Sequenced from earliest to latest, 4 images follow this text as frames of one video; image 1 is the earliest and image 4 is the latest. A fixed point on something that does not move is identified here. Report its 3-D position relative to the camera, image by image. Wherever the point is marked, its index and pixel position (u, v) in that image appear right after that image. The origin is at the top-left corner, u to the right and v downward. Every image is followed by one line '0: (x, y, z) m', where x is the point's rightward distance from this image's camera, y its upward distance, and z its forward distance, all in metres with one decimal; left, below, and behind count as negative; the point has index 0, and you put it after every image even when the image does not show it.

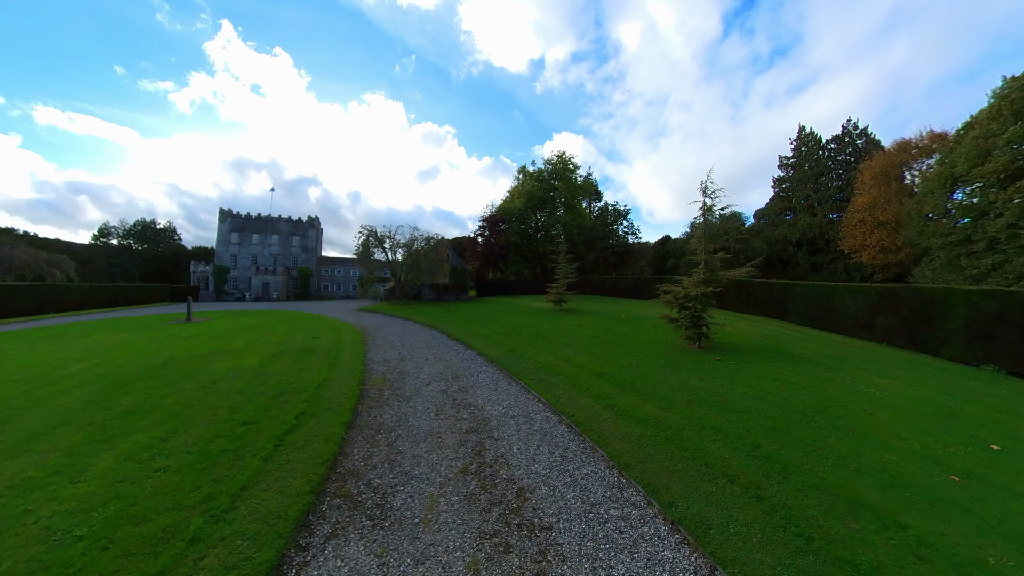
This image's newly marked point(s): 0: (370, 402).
0: (-3.2, -2.6, +7.4) m
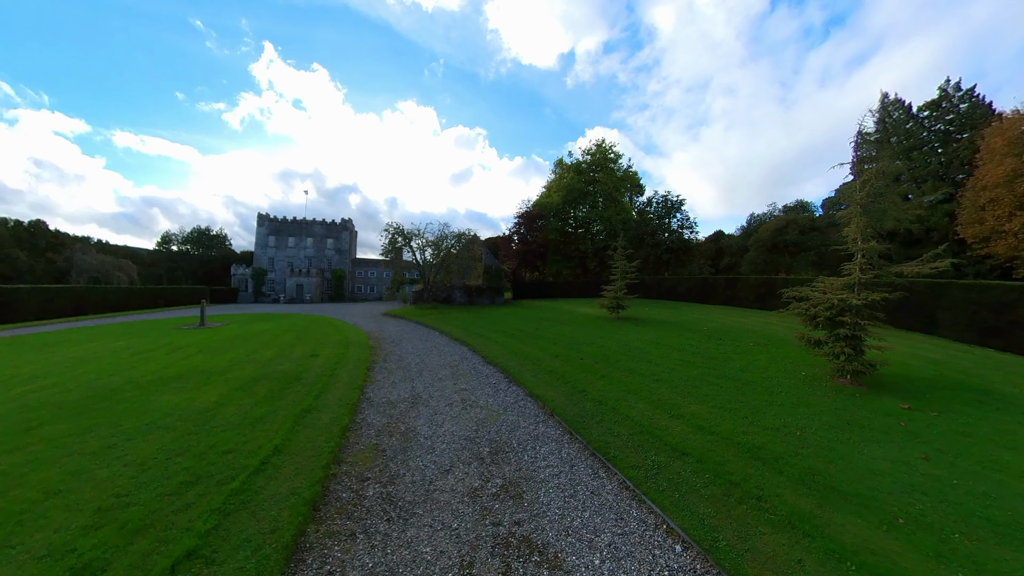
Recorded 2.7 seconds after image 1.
0: (-2.0, -2.7, +3.8) m
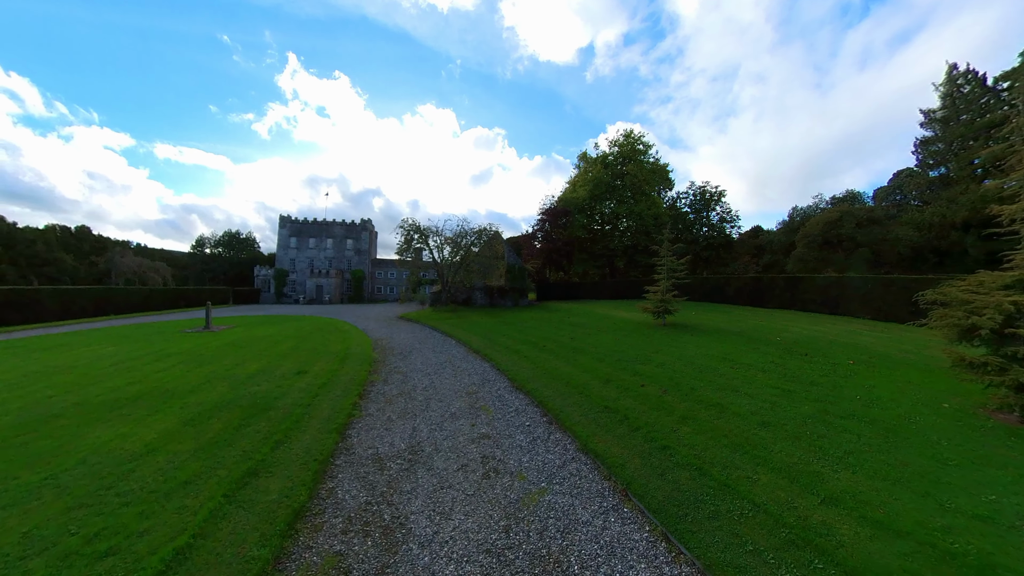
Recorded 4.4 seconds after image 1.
0: (-1.6, -2.7, +1.6) m
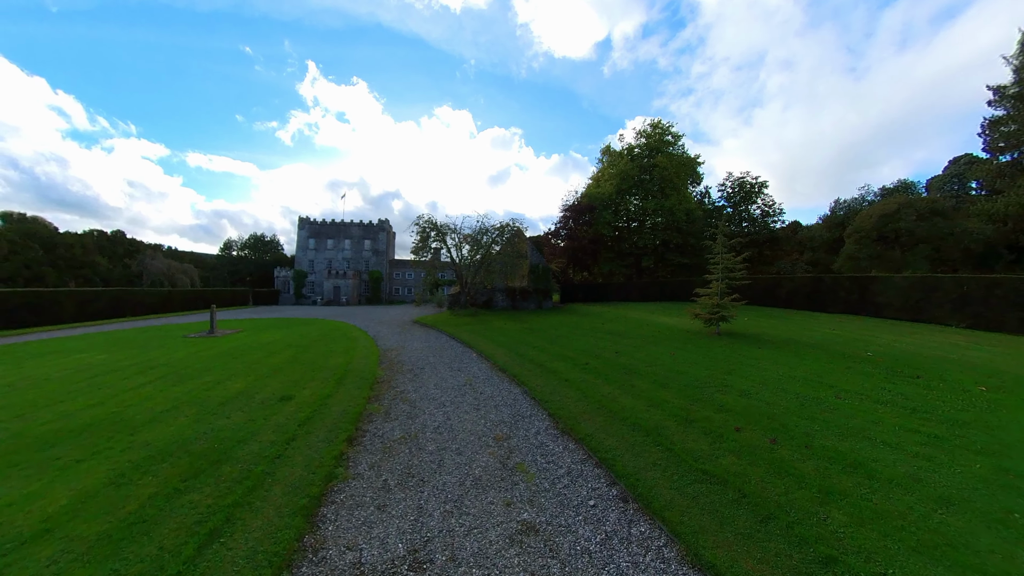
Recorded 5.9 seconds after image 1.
0: (-1.2, -2.7, -0.1) m
